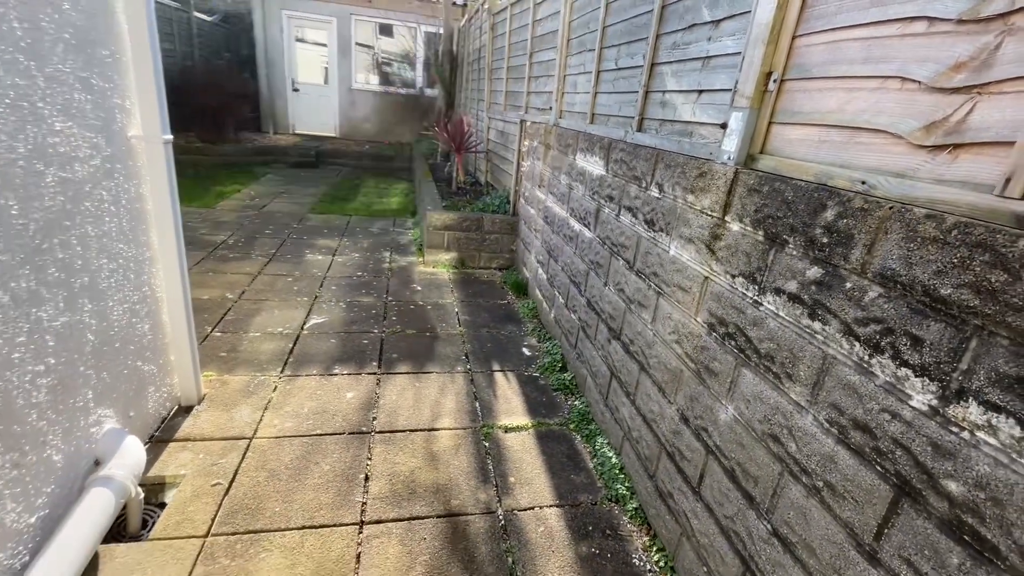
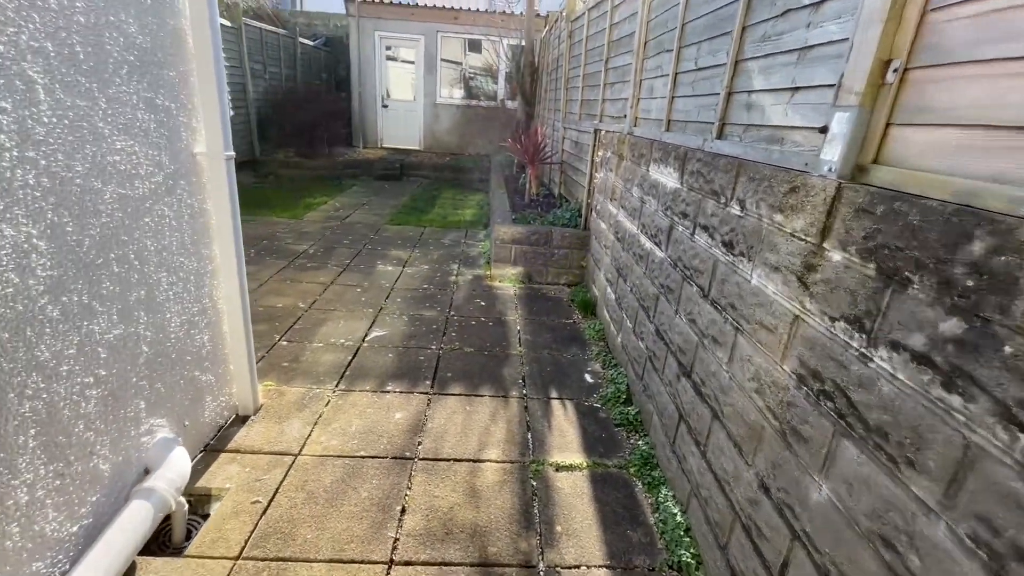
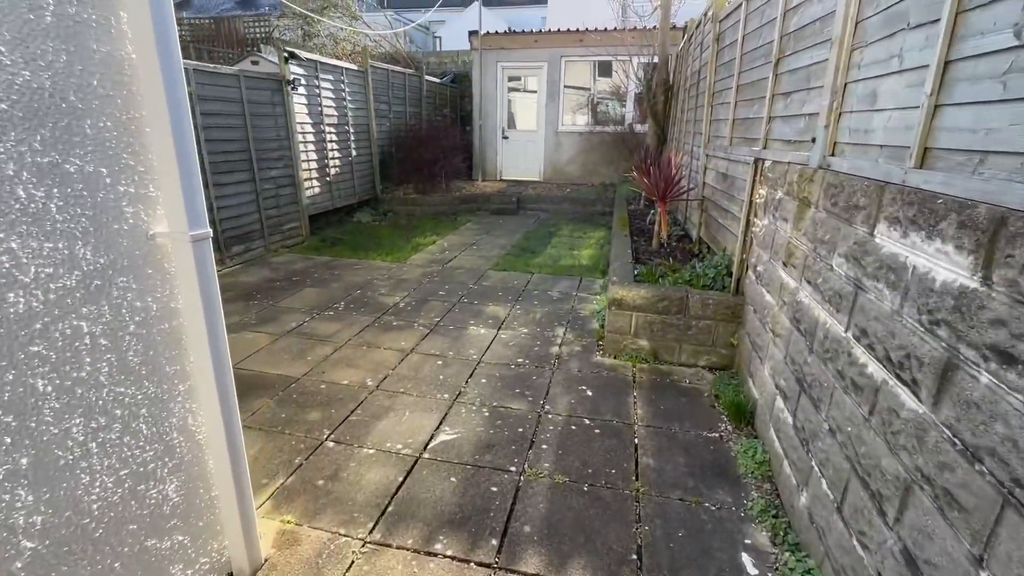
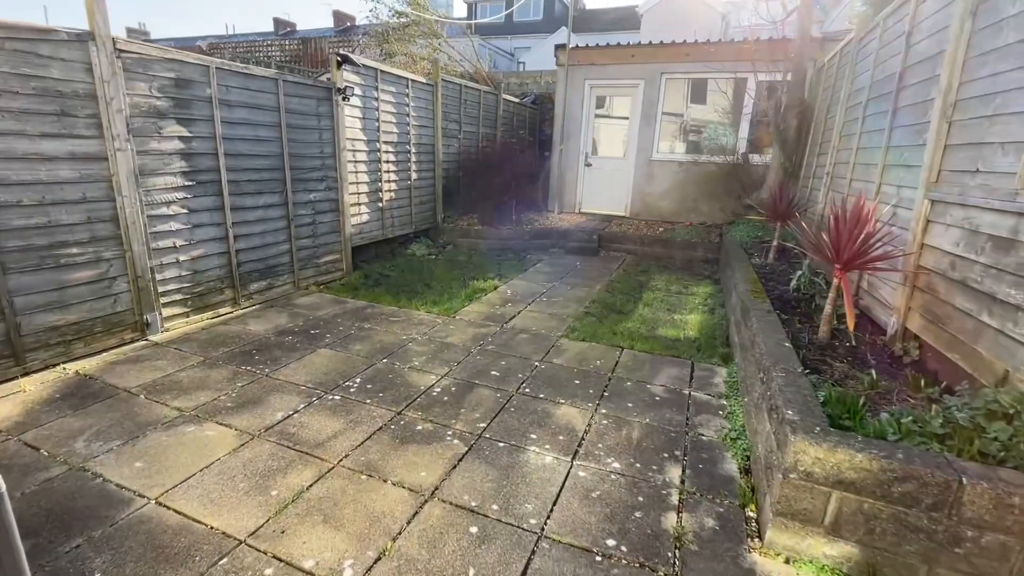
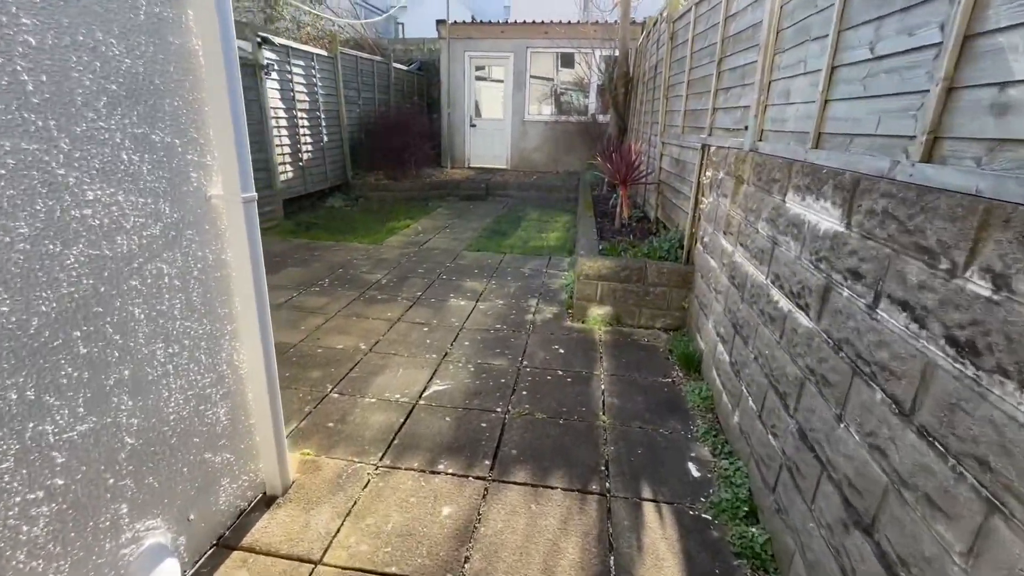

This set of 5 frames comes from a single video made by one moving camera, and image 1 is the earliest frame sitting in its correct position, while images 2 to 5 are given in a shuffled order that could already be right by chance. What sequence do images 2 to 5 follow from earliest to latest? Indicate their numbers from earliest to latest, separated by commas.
2, 5, 3, 4
